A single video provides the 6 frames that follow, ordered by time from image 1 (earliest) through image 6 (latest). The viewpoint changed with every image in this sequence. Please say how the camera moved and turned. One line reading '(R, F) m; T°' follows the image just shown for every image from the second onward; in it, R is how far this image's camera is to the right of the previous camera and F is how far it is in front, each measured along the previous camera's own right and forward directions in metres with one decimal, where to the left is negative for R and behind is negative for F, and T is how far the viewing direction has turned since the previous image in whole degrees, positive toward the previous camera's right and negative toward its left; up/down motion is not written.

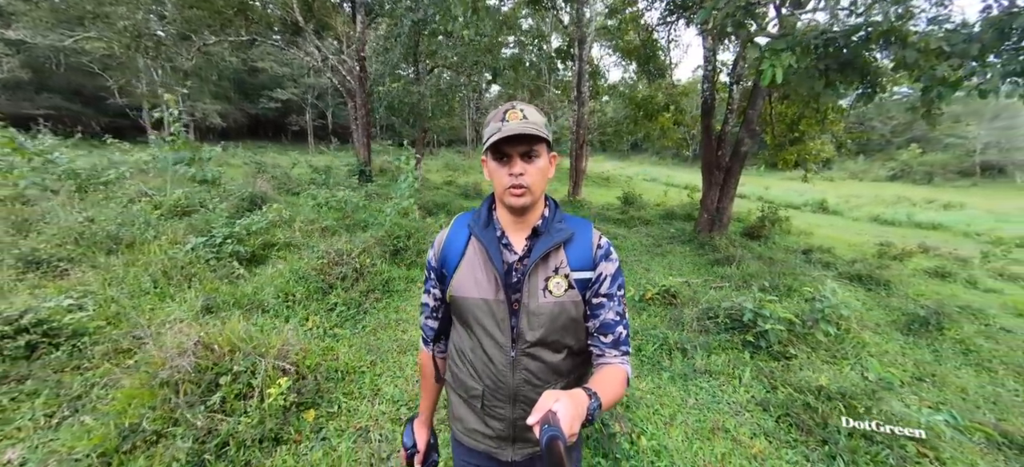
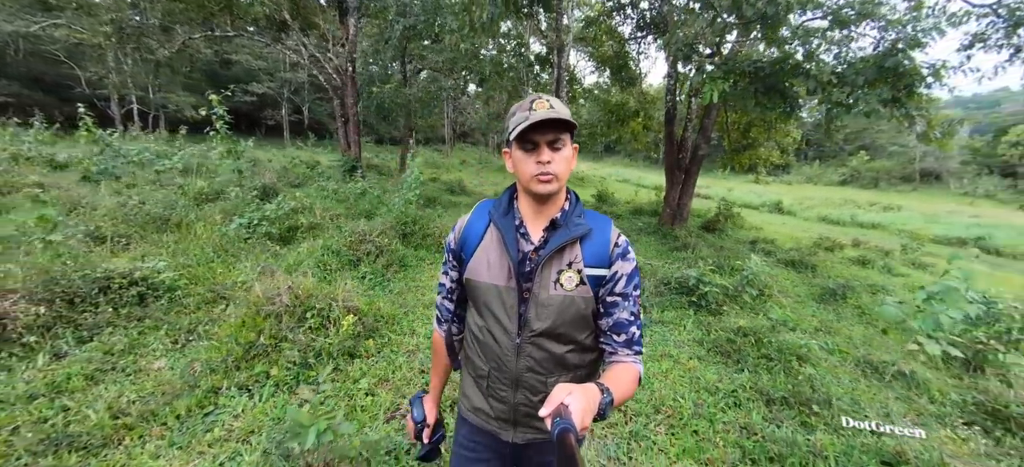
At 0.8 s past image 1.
(-0.3, -0.9) m; +4°
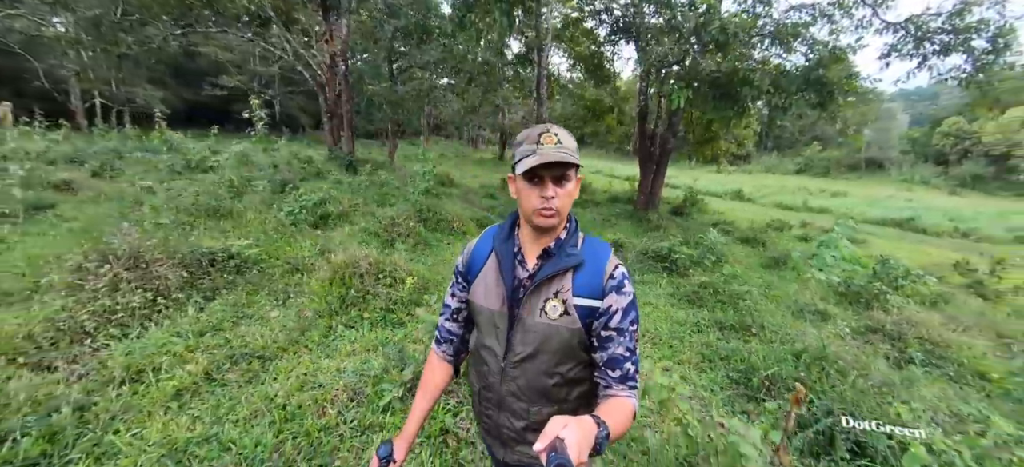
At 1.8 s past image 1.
(-0.5, -1.0) m; +4°
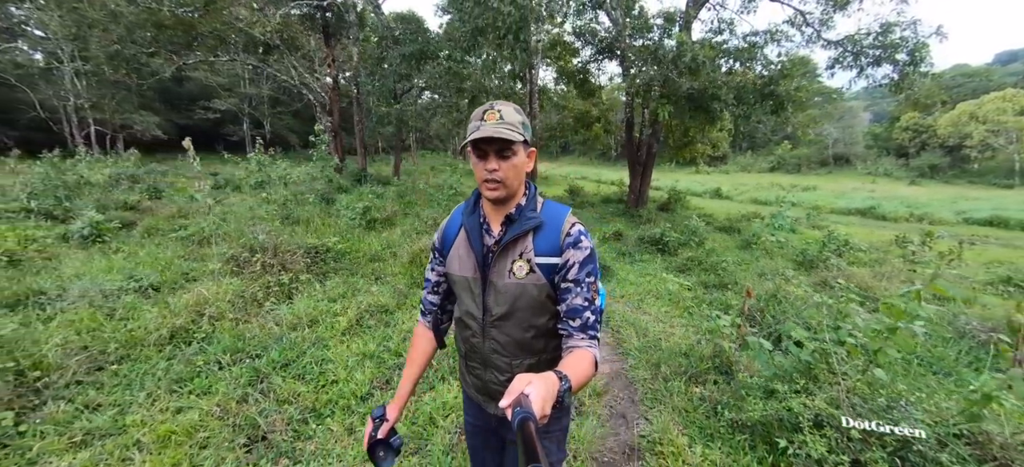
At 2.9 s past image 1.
(-0.6, -1.3) m; +2°
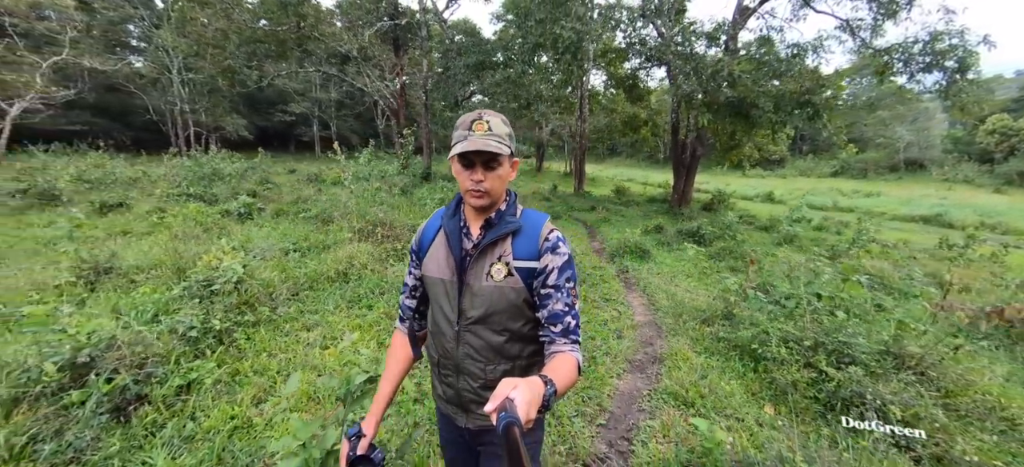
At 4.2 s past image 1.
(-0.2, -1.3) m; -6°
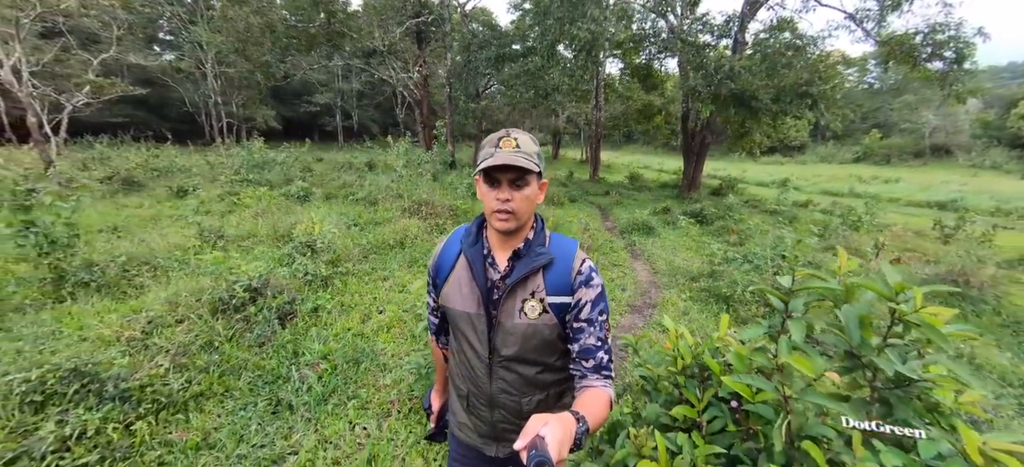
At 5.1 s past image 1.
(-0.1, -1.1) m; -2°
